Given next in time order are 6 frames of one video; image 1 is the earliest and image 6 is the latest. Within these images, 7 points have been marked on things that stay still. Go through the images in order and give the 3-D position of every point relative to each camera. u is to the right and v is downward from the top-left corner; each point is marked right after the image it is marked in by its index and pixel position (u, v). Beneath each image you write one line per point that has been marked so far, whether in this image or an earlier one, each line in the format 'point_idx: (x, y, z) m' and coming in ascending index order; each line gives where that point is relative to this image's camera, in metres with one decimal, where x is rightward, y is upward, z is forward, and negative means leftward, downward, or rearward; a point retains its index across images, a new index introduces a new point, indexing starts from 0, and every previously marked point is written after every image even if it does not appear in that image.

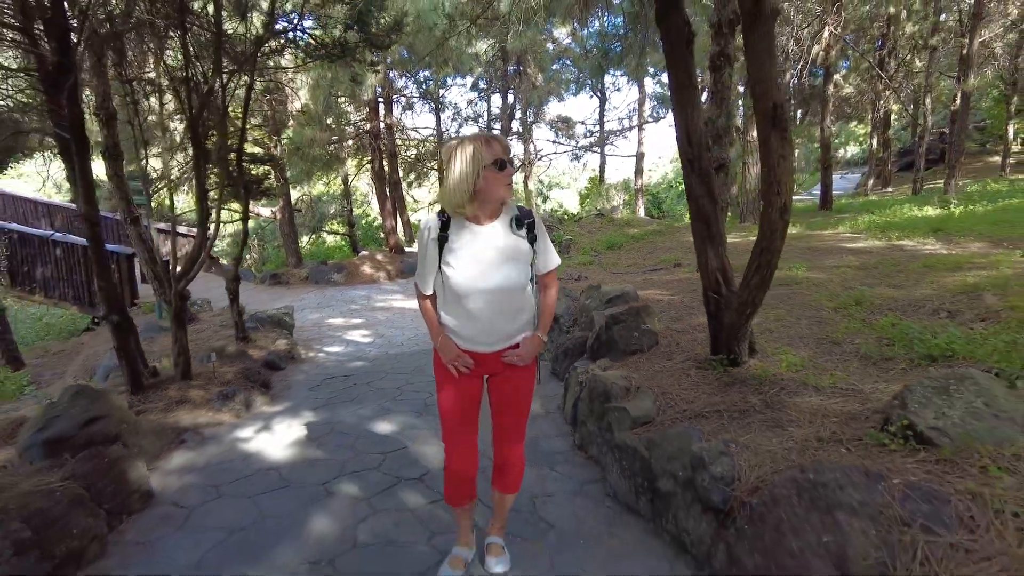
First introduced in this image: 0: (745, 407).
0: (+0.9, -0.4, +2.4) m
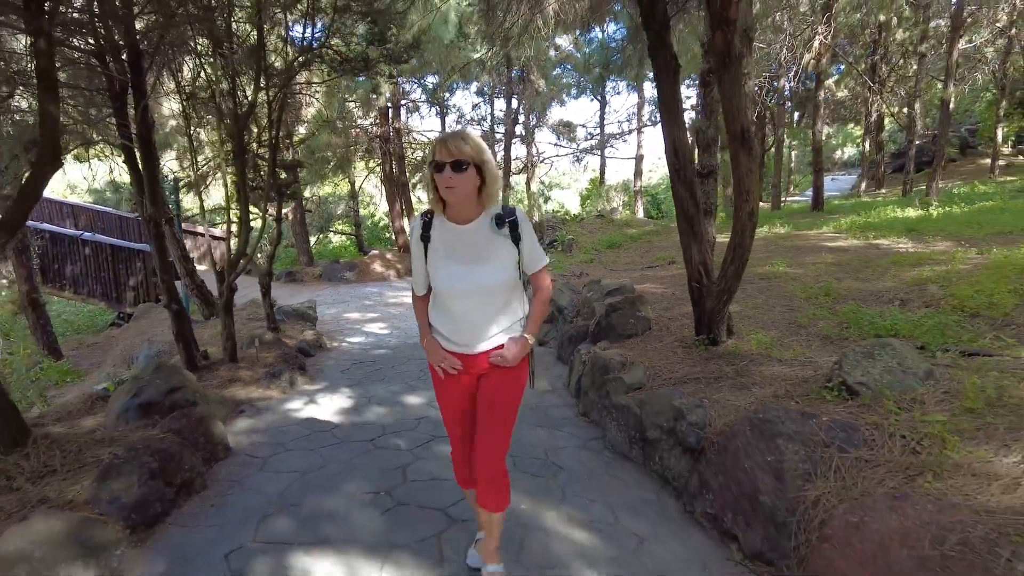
0: (+1.0, -0.4, +3.0) m
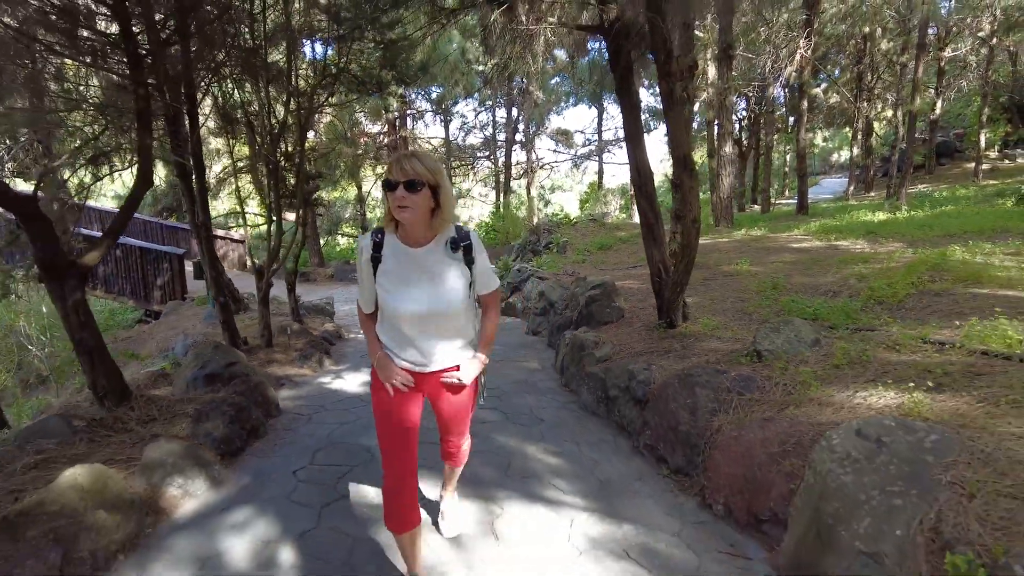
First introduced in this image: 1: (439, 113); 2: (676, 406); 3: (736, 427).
0: (+0.9, -0.3, +3.8) m
1: (-1.6, +3.7, +13.8) m
2: (+0.7, -0.5, +2.9) m
3: (+0.9, -0.5, +2.5) m
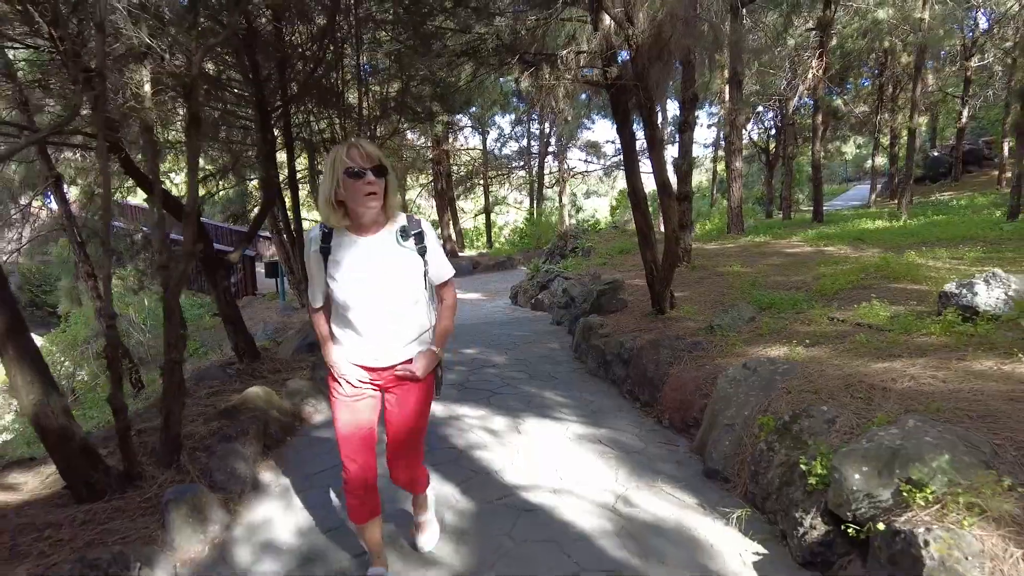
0: (+1.1, -0.3, +5.0) m
1: (-0.8, +3.7, +15.1) m
2: (+0.9, -0.5, +4.1) m
3: (+1.0, -0.5, +3.8) m
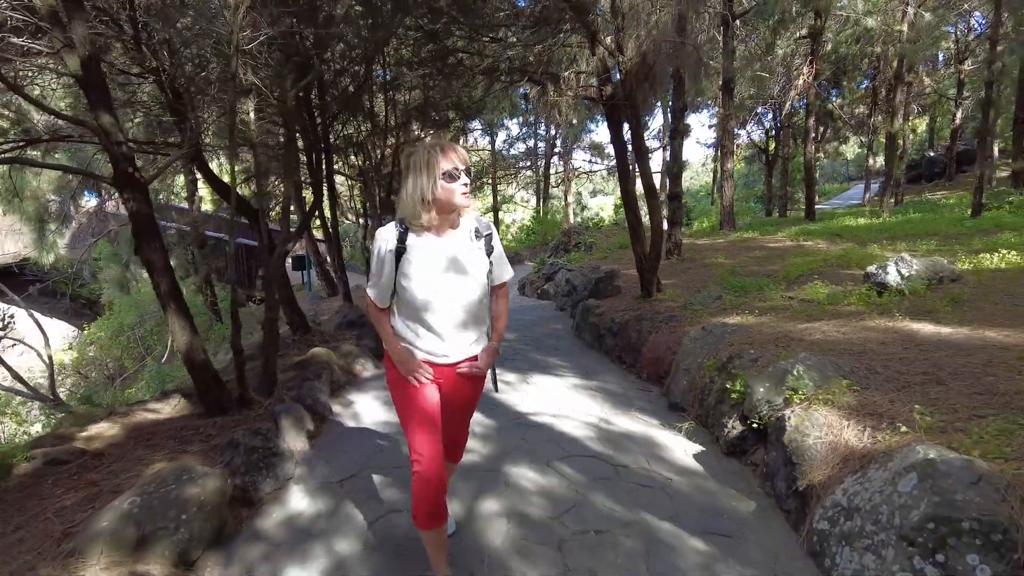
0: (+1.2, -0.2, +5.9) m
1: (-0.6, +3.9, +16.1) m
2: (+0.9, -0.3, +5.0) m
3: (+1.1, -0.3, +4.7) m
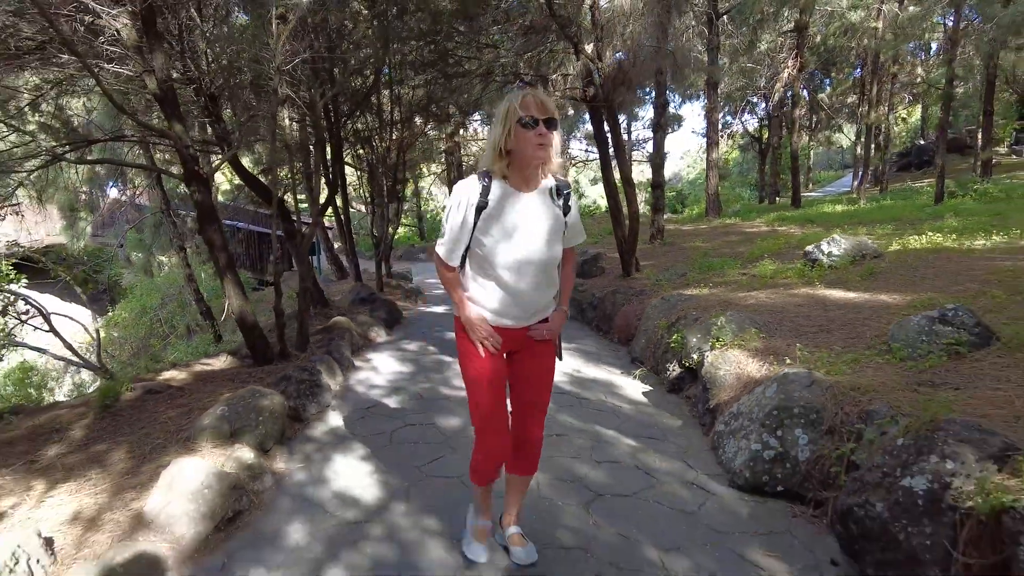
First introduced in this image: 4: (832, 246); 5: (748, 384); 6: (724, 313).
0: (+1.1, +0.1, +6.7) m
1: (-0.7, +4.3, +16.8) m
2: (+0.9, -0.1, +5.8) m
3: (+1.0, -0.2, +5.4) m
4: (+2.5, +0.3, +4.9) m
5: (+1.1, -0.4, +3.0) m
6: (+1.3, -0.2, +4.0) m
